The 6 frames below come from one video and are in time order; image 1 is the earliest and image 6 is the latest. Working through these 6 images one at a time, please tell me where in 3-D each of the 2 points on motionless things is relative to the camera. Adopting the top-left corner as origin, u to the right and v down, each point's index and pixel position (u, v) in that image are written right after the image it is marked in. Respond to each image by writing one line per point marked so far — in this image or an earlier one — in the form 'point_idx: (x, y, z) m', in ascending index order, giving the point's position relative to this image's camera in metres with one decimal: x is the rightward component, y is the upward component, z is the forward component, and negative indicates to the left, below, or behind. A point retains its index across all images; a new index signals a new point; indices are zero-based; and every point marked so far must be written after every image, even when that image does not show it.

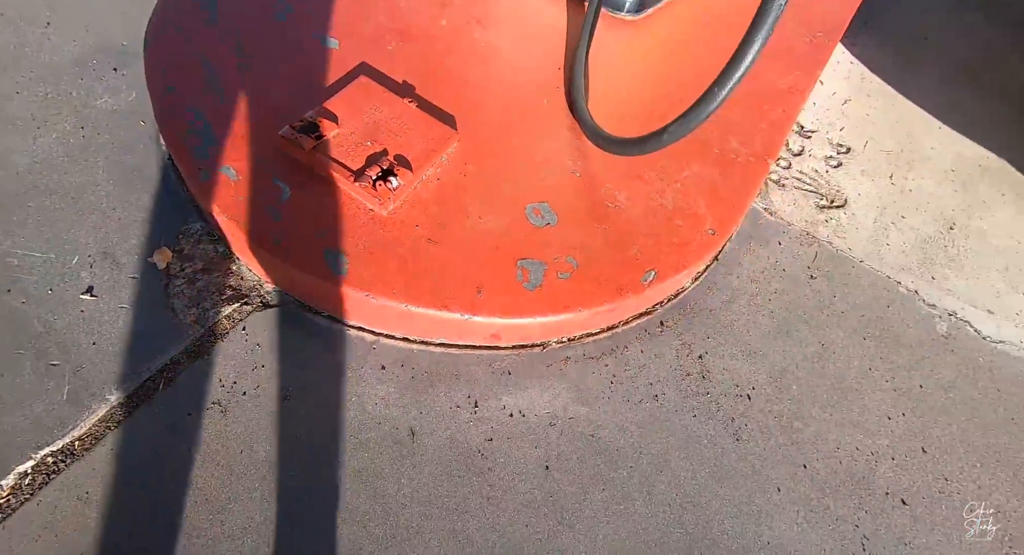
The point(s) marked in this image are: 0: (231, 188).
0: (-0.5, +0.1, +0.8) m
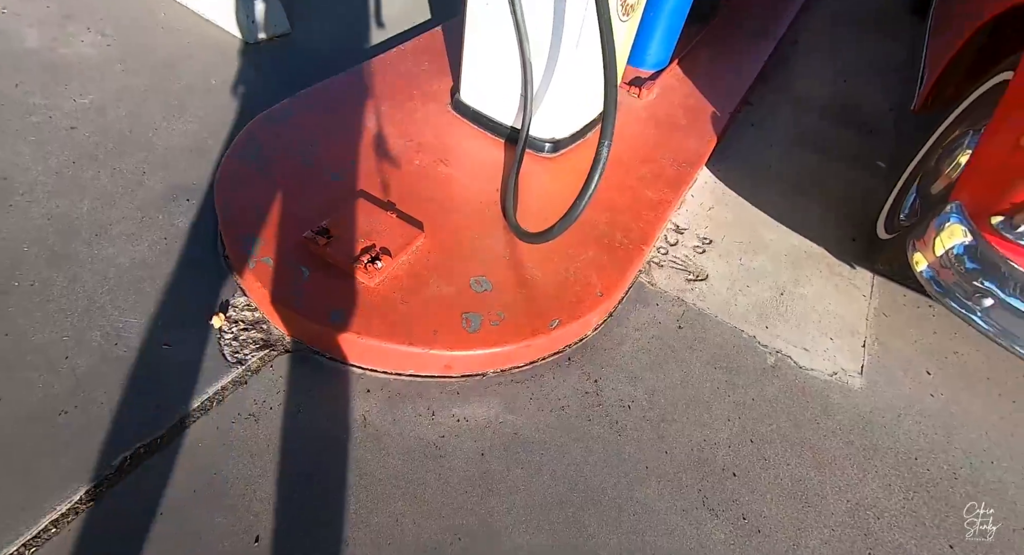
0: (-0.6, 0.0, +1.1) m
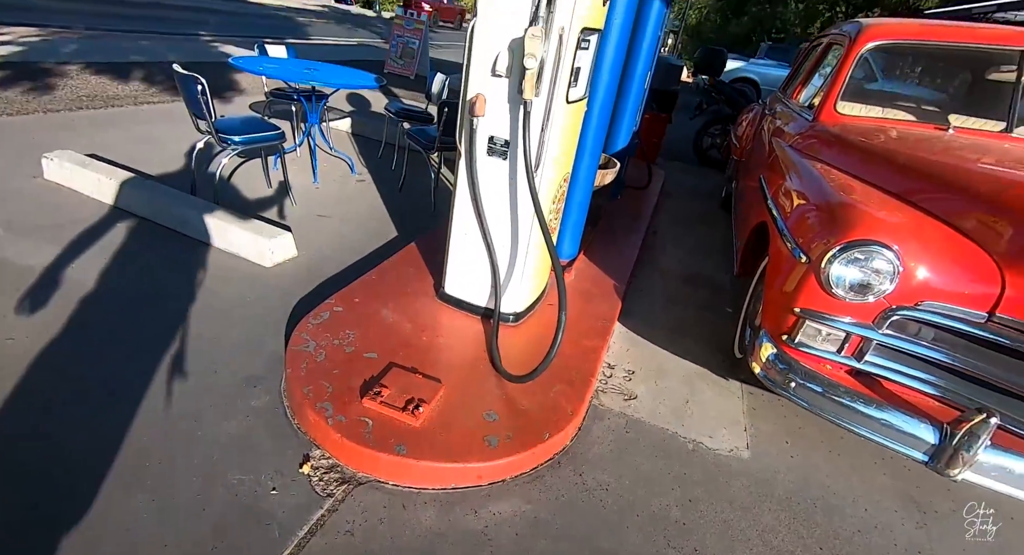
0: (-0.6, -0.5, +1.6) m
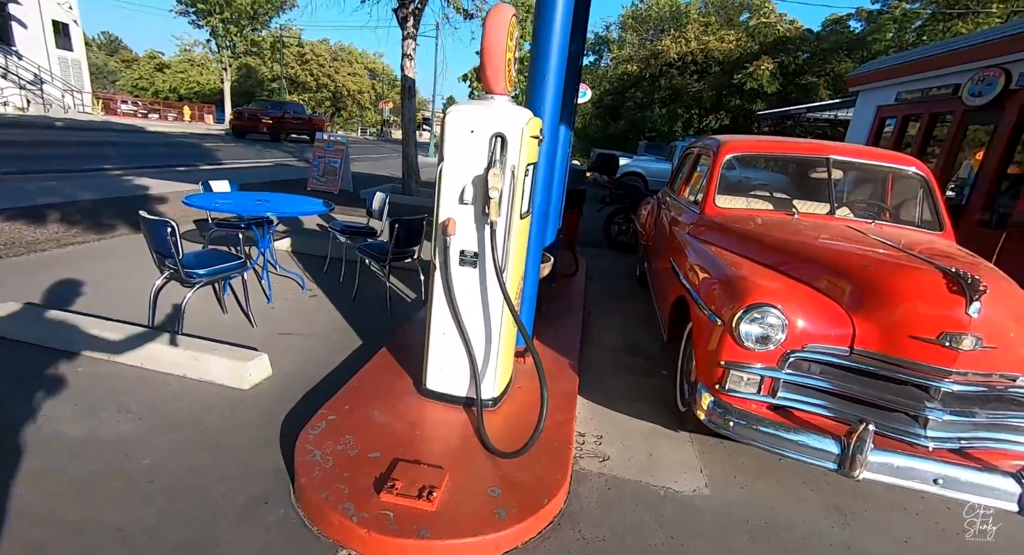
0: (-0.5, -0.9, +1.7) m
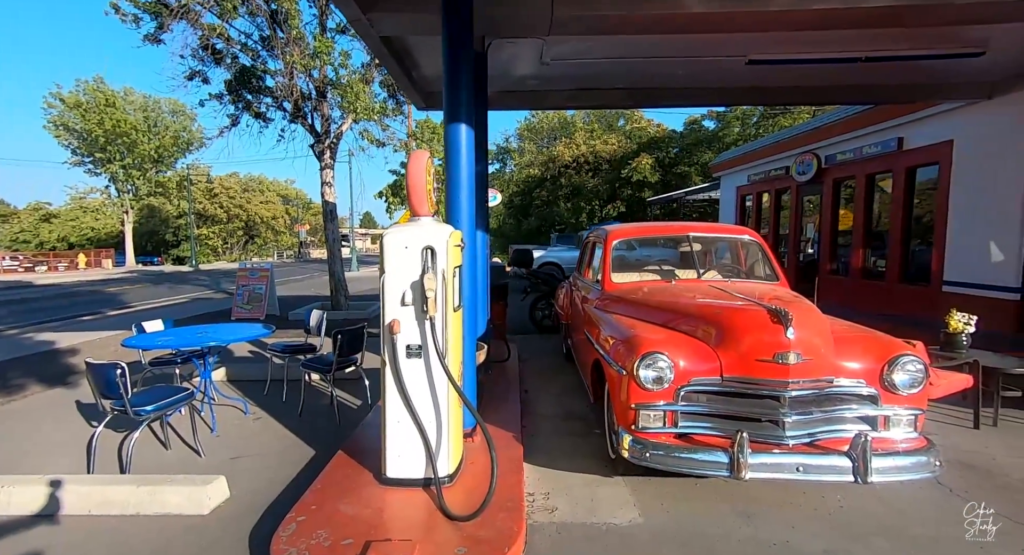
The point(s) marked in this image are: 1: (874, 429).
0: (-0.7, -1.3, +1.9) m
1: (+2.0, -0.8, +2.6) m
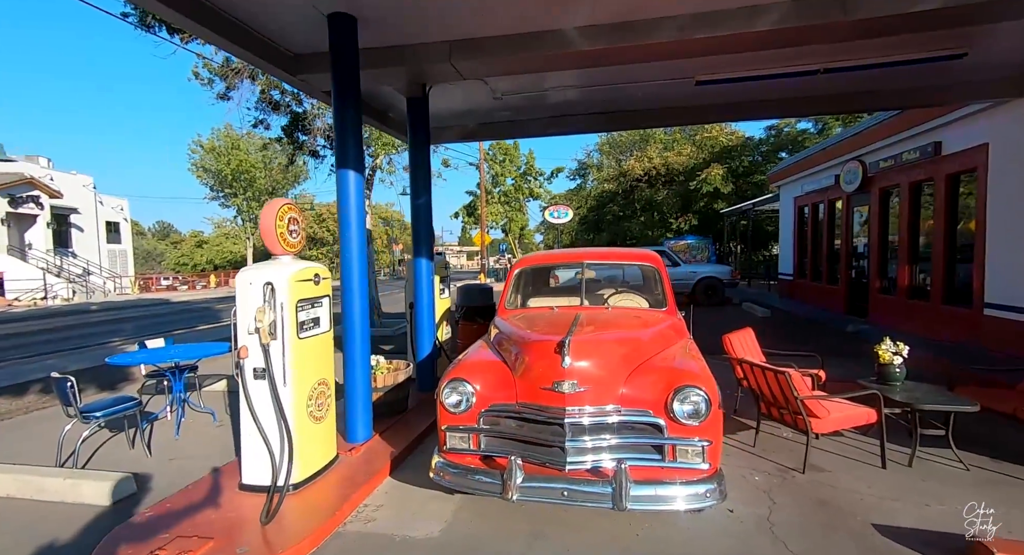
0: (-2.0, -1.5, +2.4) m
1: (+0.8, -1.0, +2.6) m
